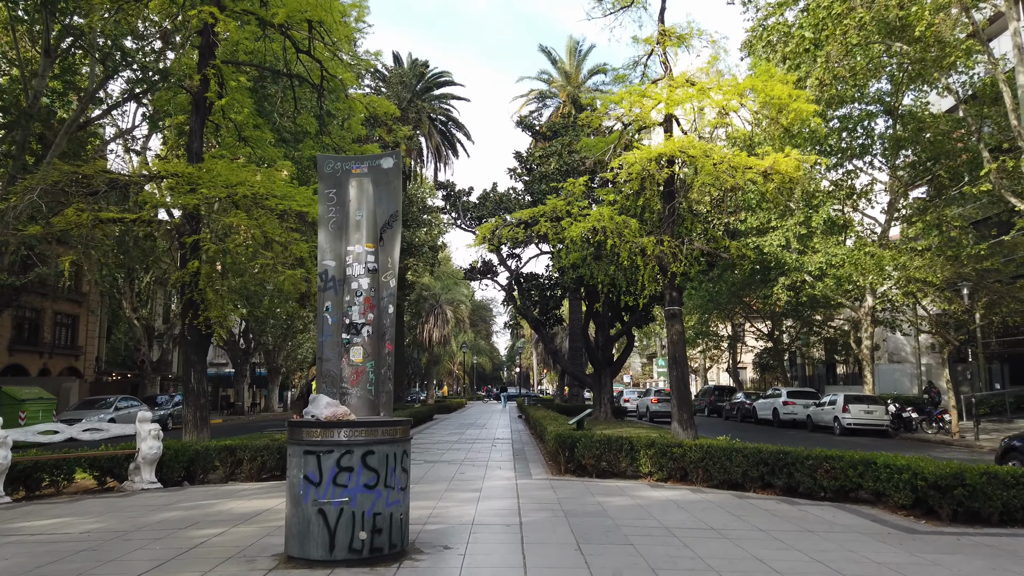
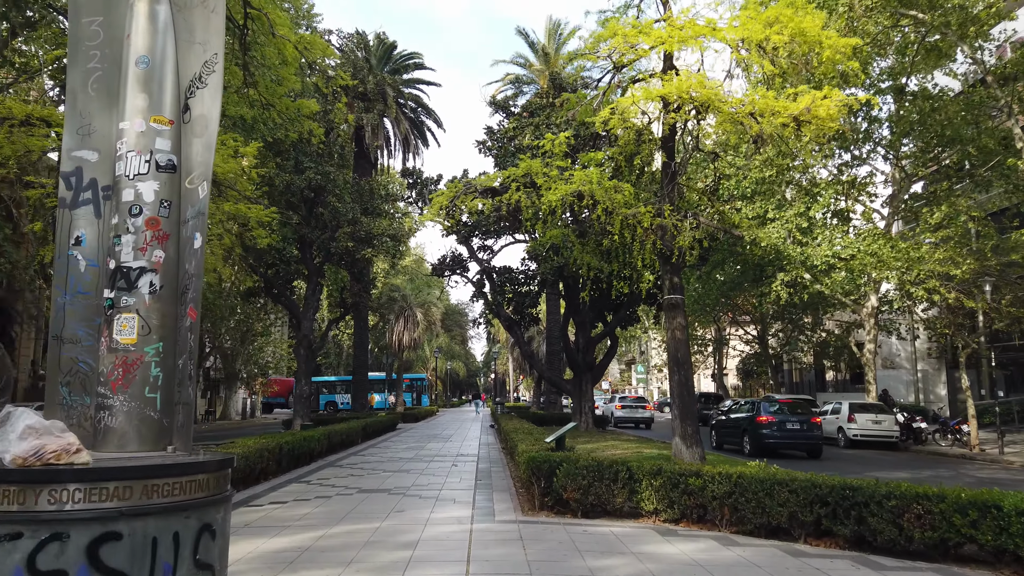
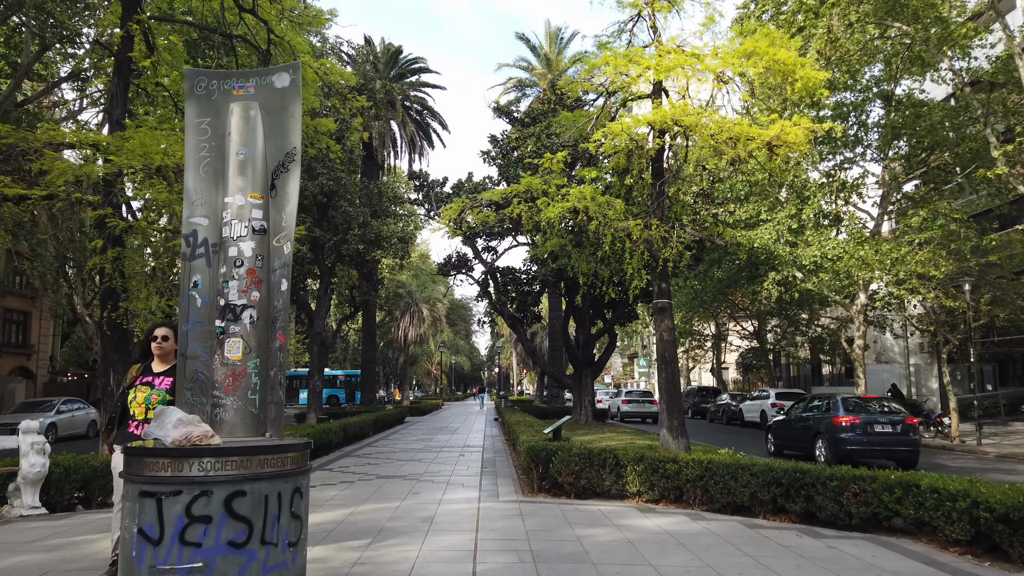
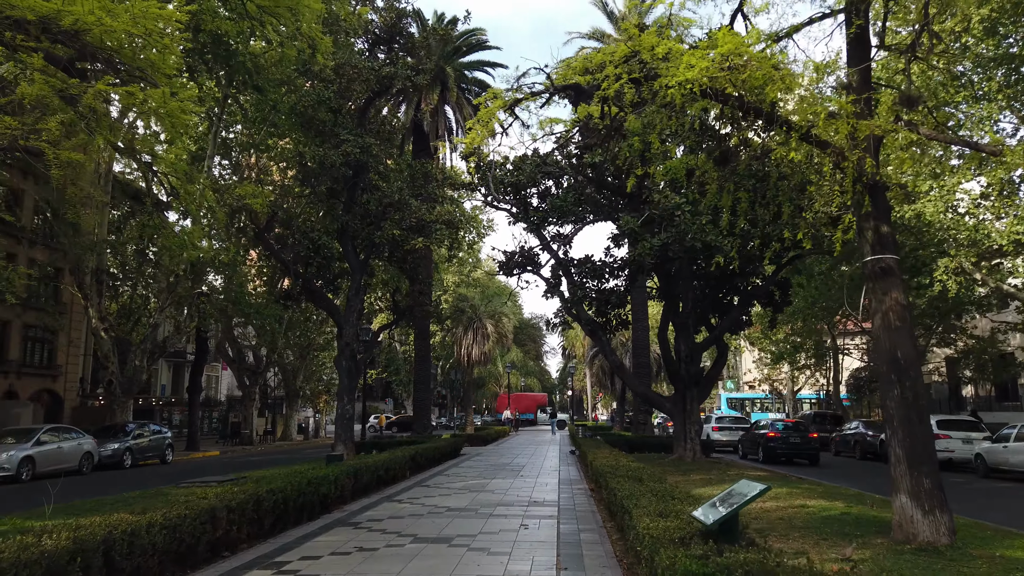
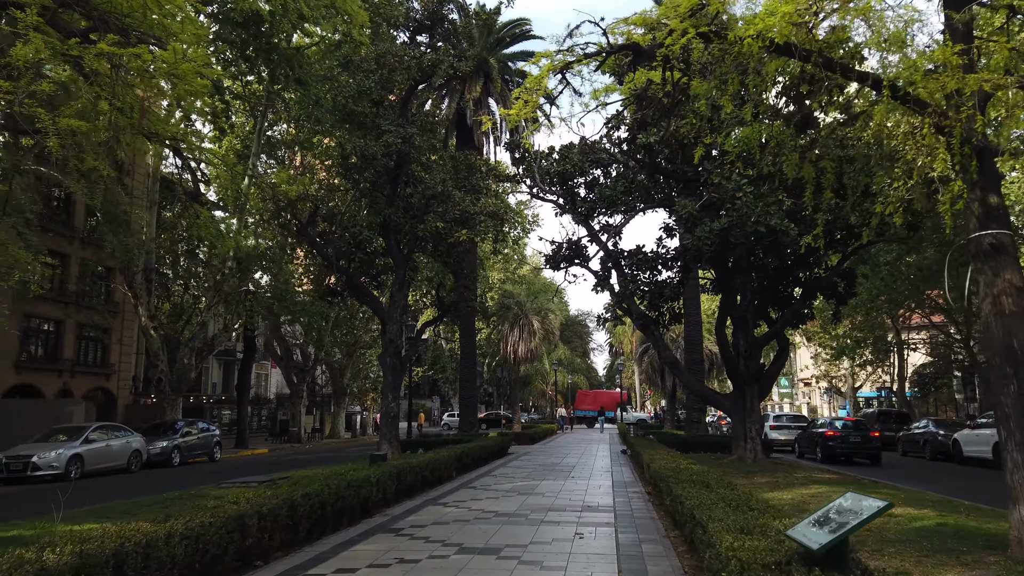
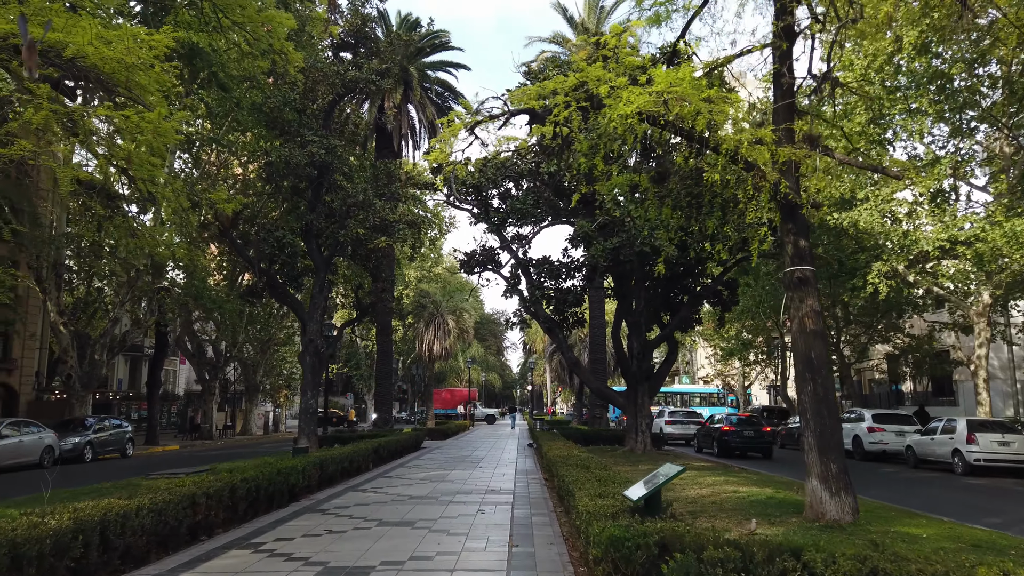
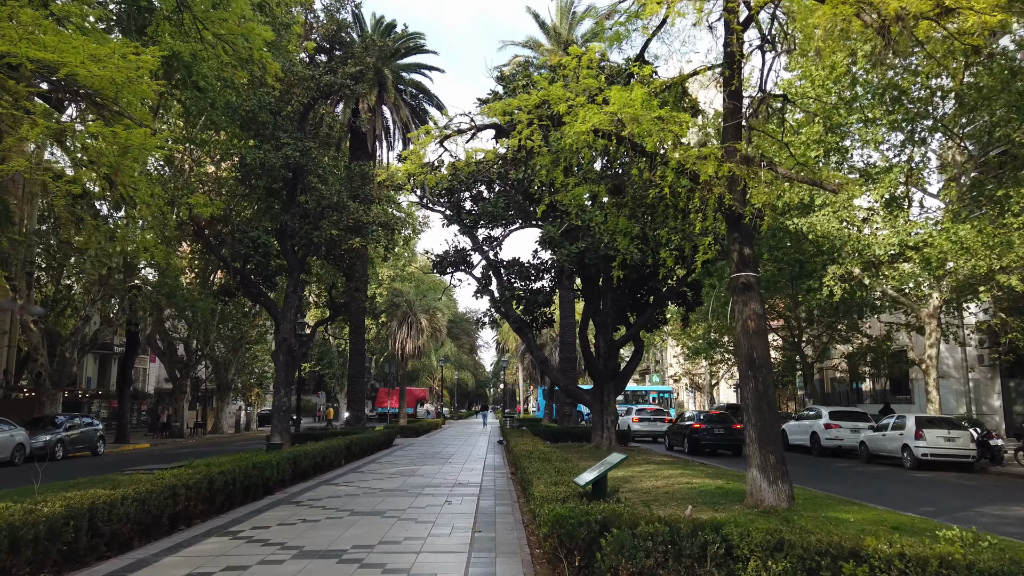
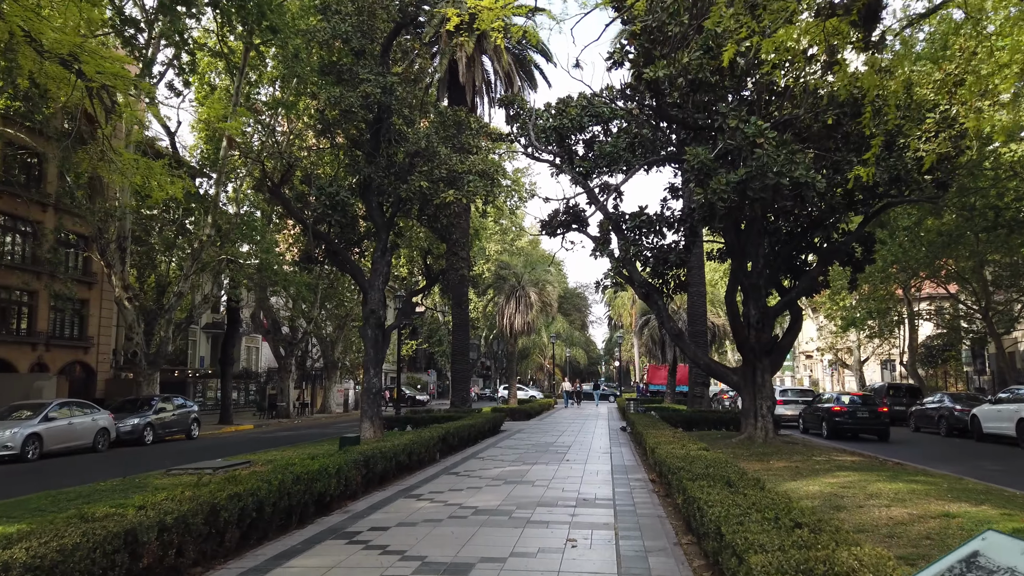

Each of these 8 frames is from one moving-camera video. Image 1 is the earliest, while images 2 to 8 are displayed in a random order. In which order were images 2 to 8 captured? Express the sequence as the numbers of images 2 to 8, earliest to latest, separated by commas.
3, 2, 7, 6, 4, 5, 8
